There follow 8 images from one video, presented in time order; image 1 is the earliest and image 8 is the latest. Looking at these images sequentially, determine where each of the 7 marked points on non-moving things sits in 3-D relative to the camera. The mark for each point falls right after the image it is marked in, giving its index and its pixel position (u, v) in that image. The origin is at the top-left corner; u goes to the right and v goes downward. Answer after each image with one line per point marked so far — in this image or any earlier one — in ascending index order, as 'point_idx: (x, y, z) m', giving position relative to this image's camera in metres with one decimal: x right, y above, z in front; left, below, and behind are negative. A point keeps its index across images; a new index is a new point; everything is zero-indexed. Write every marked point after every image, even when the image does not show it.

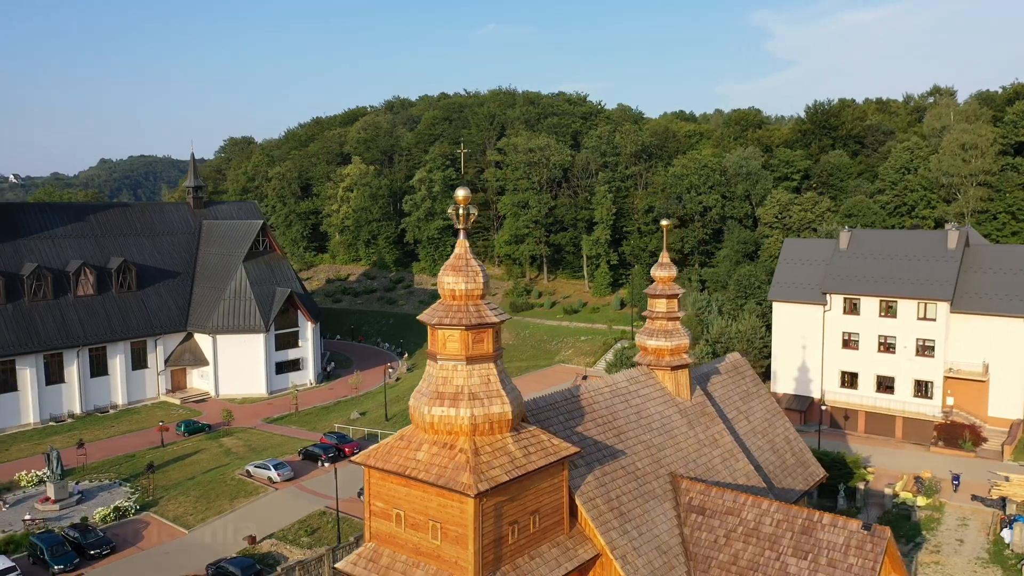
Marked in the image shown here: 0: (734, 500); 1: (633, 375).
0: (+4.5, -4.3, +16.8) m
1: (+2.8, -2.0, +19.4) m
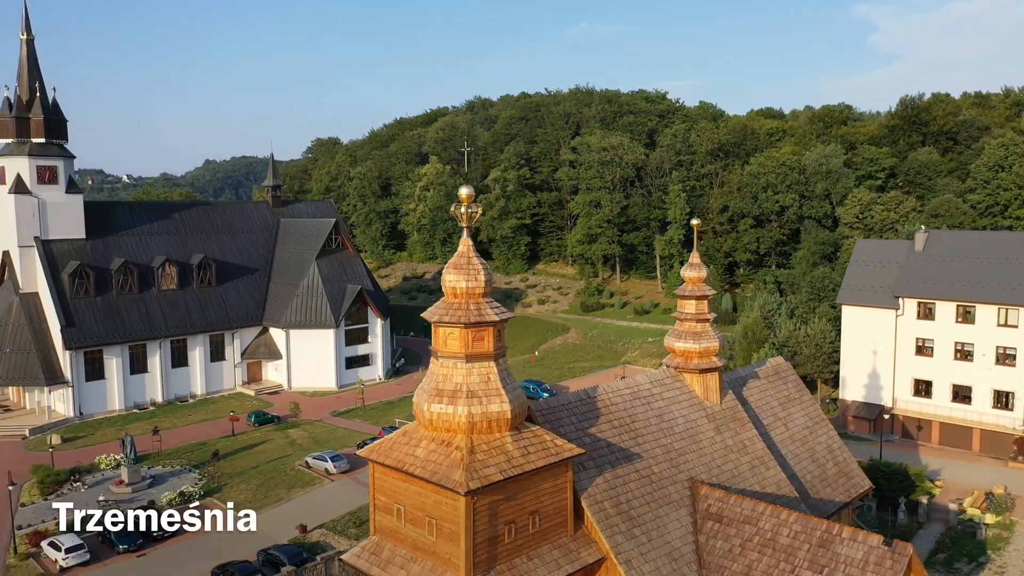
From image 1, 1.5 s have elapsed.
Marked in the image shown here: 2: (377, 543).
0: (+4.7, -4.3, +16.2) m
1: (+3.3, -2.1, +19.0) m
2: (-2.5, -4.6, +14.9) m
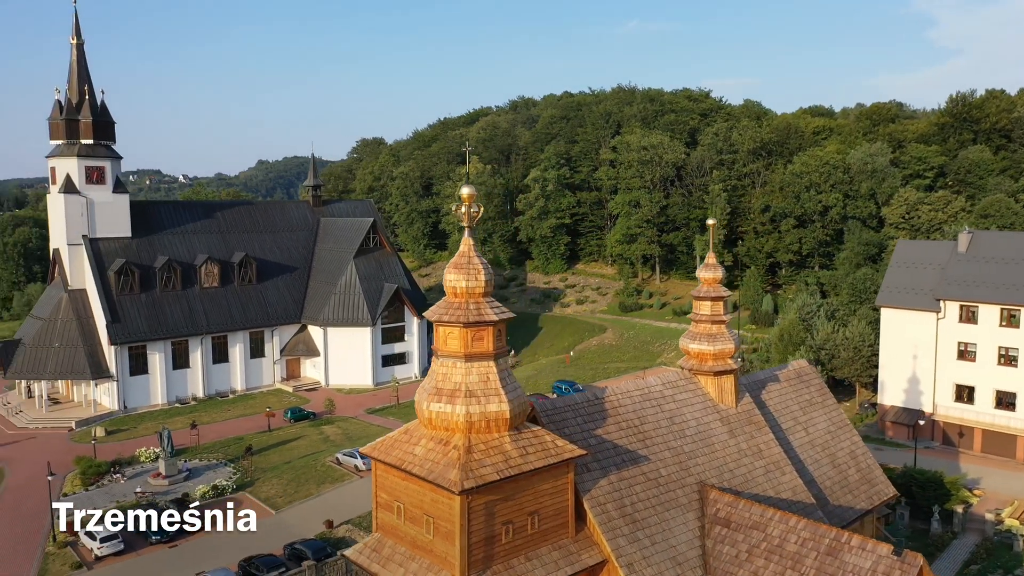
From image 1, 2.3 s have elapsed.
0: (+4.8, -4.4, +15.9) m
1: (+3.6, -2.1, +18.8) m
2: (-2.4, -4.6, +15.0) m
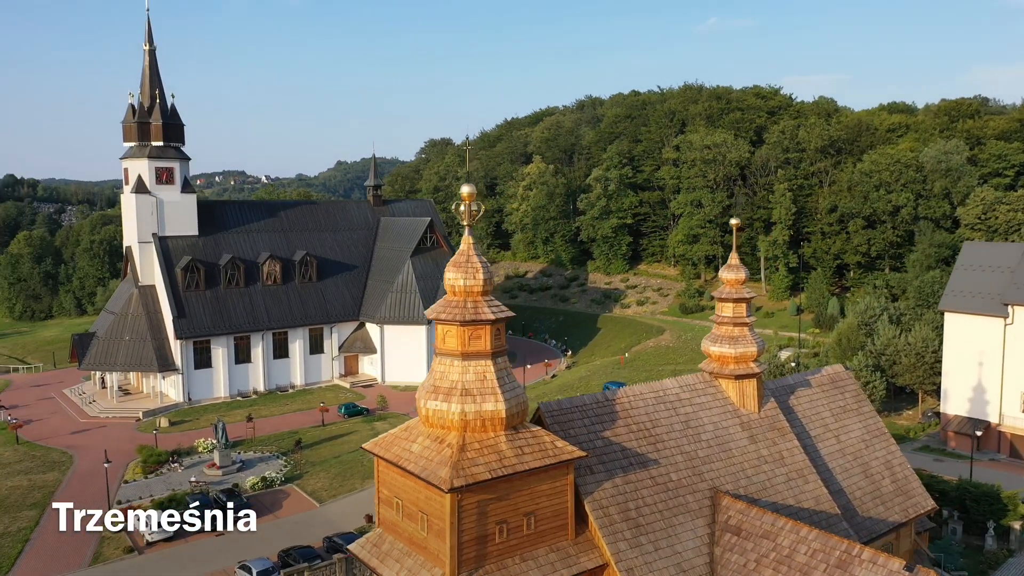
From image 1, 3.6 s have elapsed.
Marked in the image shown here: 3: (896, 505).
0: (+4.9, -4.4, +15.4) m
1: (+3.9, -2.1, +18.4) m
2: (-2.4, -4.5, +15.1) m
3: (+9.0, -5.1, +19.4) m
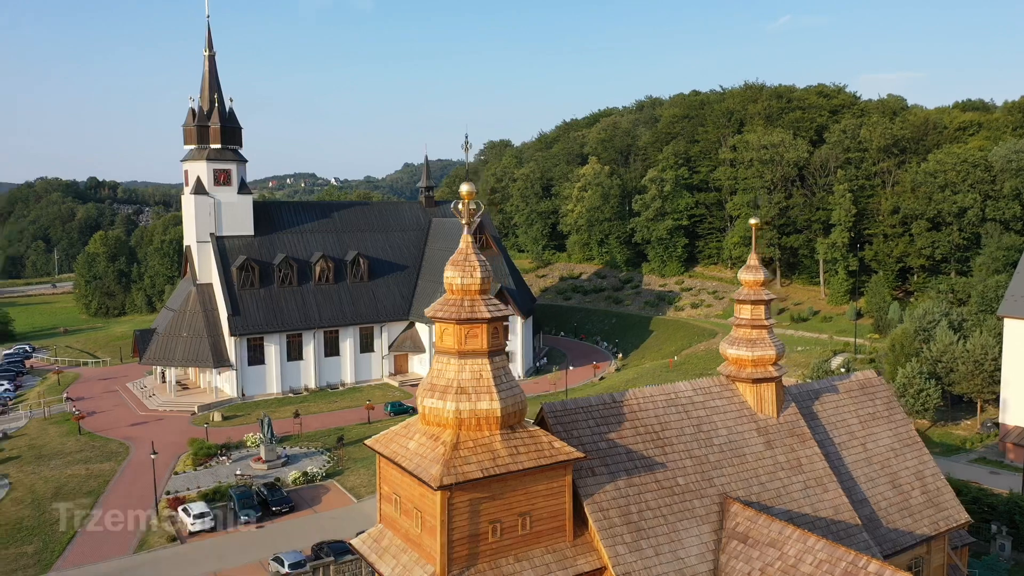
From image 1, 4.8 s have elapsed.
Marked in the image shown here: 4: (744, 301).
0: (+4.9, -4.4, +15.0) m
1: (+4.2, -2.1, +18.0) m
2: (-2.4, -4.5, +15.3) m
3: (+9.3, -5.2, +18.6) m
4: (+5.5, -0.3, +19.5) m
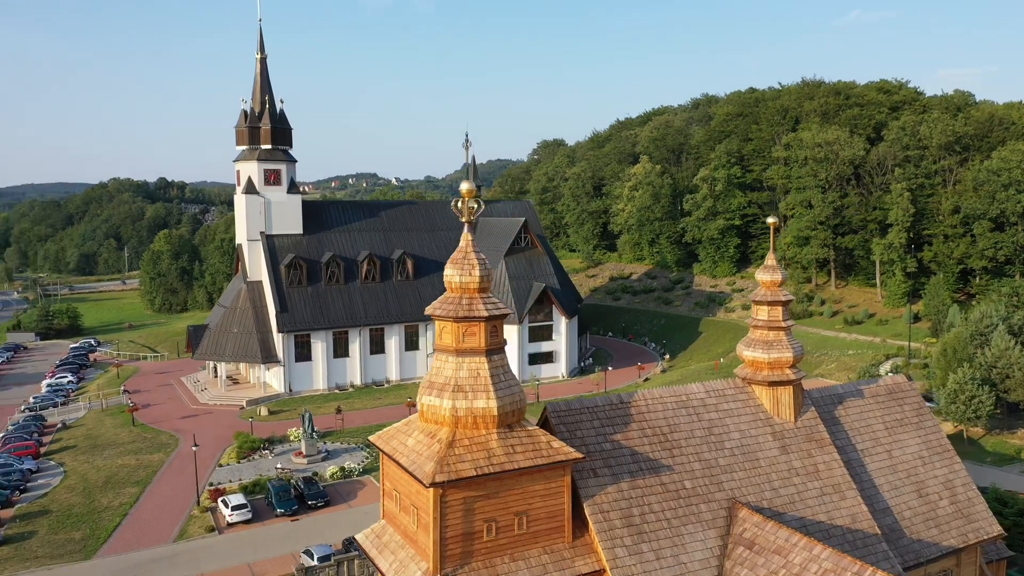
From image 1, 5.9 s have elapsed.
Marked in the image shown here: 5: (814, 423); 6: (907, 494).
0: (+4.9, -4.4, +14.6) m
1: (+4.4, -2.1, +17.7) m
2: (-2.4, -4.5, +15.4) m
3: (+9.6, -5.2, +17.9) m
4: (+5.9, -0.3, +19.0) m
5: (+6.6, -2.9, +17.9) m
6: (+8.7, -4.5, +18.1) m
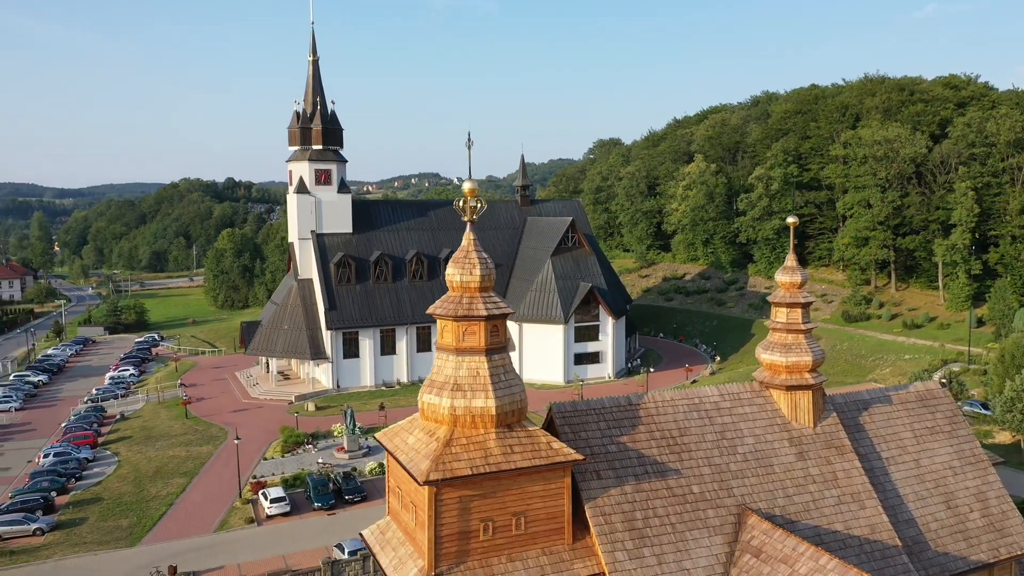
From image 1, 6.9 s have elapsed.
0: (+4.9, -4.5, +14.2) m
1: (+4.7, -2.1, +17.3) m
2: (-2.3, -4.4, +15.5) m
3: (+9.8, -5.3, +17.1) m
4: (+6.2, -0.4, +18.5) m
5: (+6.8, -3.0, +17.4) m
6: (+8.9, -4.6, +17.4) m
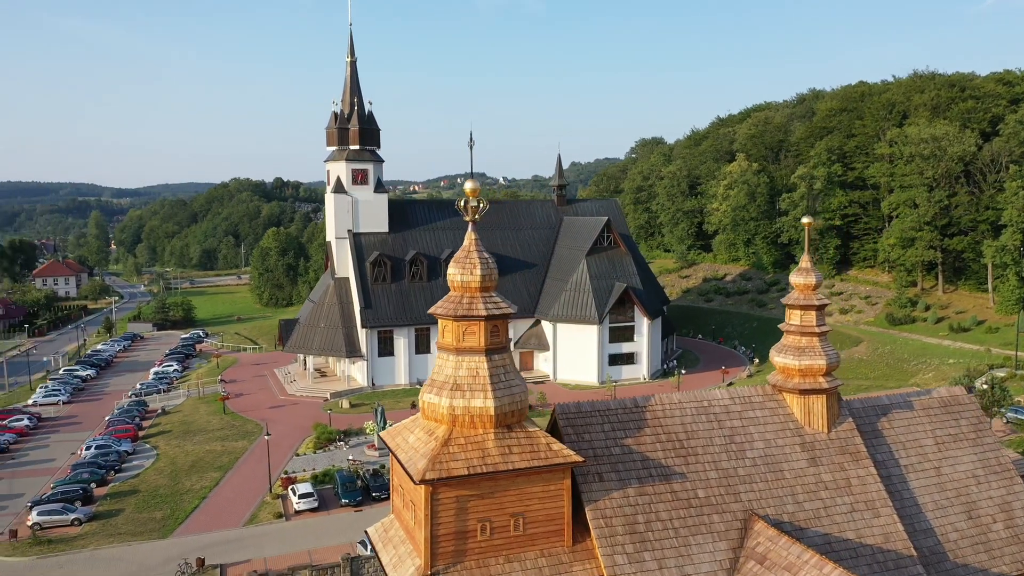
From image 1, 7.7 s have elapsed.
0: (+4.8, -4.5, +13.9) m
1: (+4.8, -2.2, +17.0) m
2: (-2.3, -4.4, +15.6) m
3: (+9.9, -5.4, +16.5) m
4: (+6.5, -0.4, +18.2) m
5: (+7.0, -3.0, +17.0) m
6: (+9.0, -4.6, +16.9) m
